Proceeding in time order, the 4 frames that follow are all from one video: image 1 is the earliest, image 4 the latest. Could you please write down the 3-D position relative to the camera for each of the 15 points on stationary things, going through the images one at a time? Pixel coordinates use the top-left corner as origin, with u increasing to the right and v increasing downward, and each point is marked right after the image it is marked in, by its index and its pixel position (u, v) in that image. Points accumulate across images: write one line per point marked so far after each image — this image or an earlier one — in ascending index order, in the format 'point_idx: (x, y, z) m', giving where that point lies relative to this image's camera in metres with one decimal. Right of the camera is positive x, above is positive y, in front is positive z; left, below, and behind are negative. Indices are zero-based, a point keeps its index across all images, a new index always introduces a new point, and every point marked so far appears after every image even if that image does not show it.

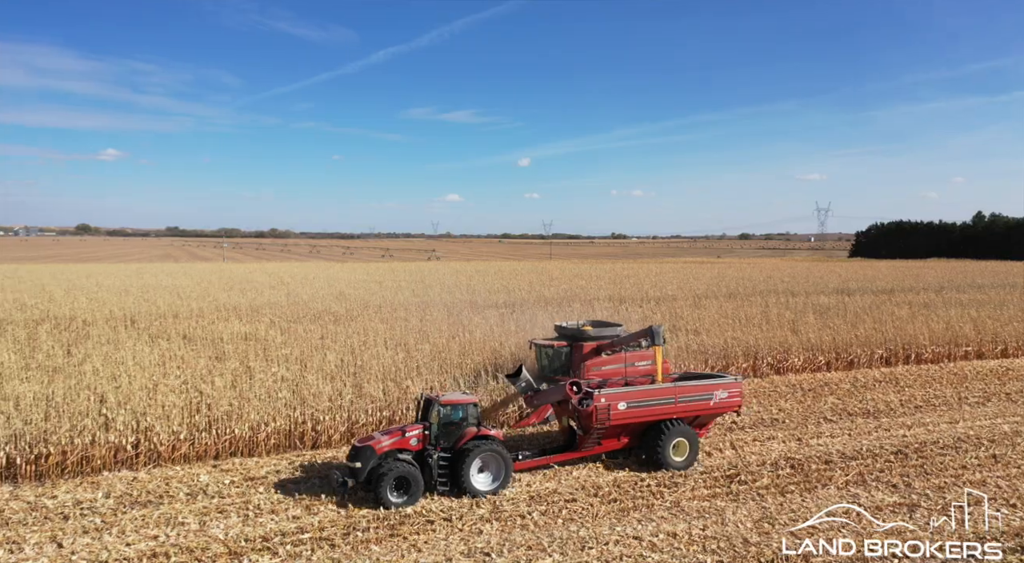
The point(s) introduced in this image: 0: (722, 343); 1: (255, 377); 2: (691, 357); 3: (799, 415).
0: (+4.4, -1.3, +15.5) m
1: (-4.0, -1.5, +11.3) m
2: (+3.6, -1.5, +14.7) m
3: (+4.3, -2.0, +10.9) m
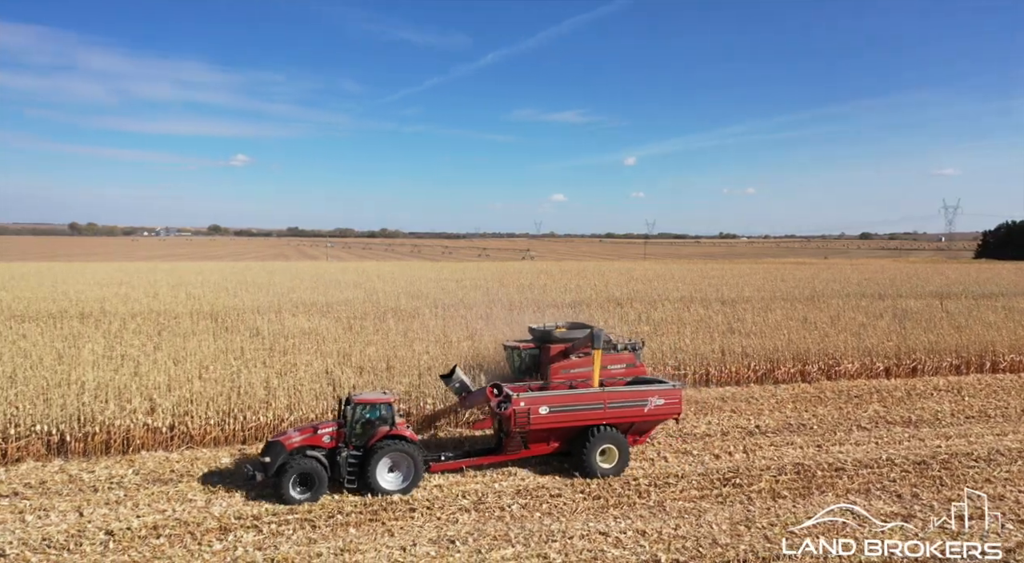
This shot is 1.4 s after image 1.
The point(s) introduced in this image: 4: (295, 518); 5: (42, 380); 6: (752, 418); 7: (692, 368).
0: (+5.4, -1.3, +15.1) m
1: (-3.5, -1.4, +11.9) m
2: (+4.4, -1.5, +14.4) m
3: (+4.6, -2.0, +10.5) m
4: (-1.9, -2.0, +6.3) m
5: (-7.4, -1.5, +11.5) m
6: (+3.5, -2.0, +10.6) m
7: (+3.4, -1.6, +13.9) m
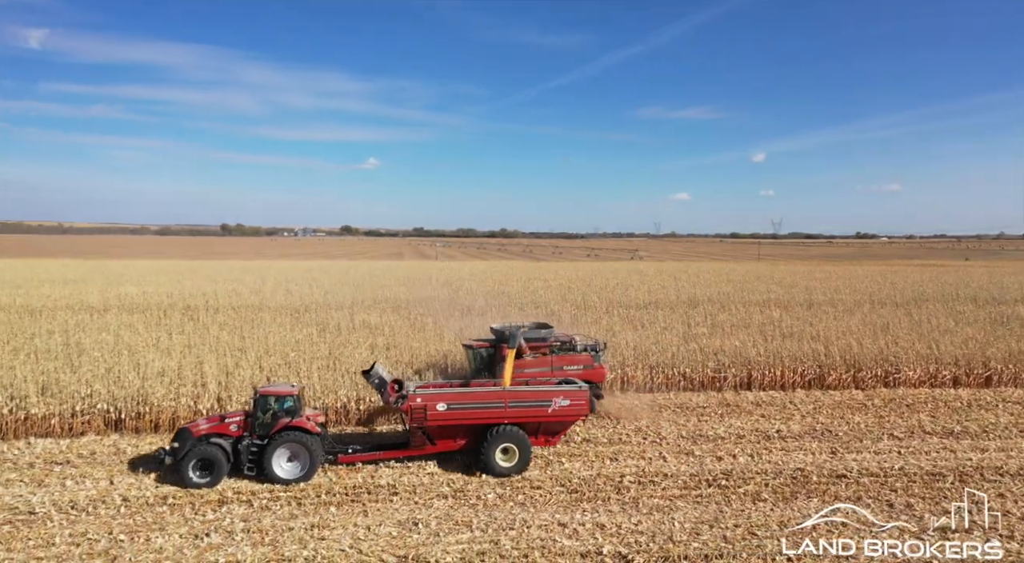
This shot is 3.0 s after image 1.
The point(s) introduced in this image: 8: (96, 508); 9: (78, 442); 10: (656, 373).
0: (+6.3, -1.4, +14.6) m
1: (-3.0, -1.4, +12.7) m
2: (+5.2, -1.5, +14.0) m
3: (+4.9, -2.1, +10.2) m
4: (-2.1, -2.0, +6.9) m
5: (-6.8, -1.5, +12.8) m
6: (+3.8, -2.0, +10.4) m
7: (+4.1, -1.6, +13.6) m
8: (-3.7, -2.0, +6.6) m
9: (-5.4, -2.0, +9.2) m
10: (+2.7, -1.7, +13.5) m
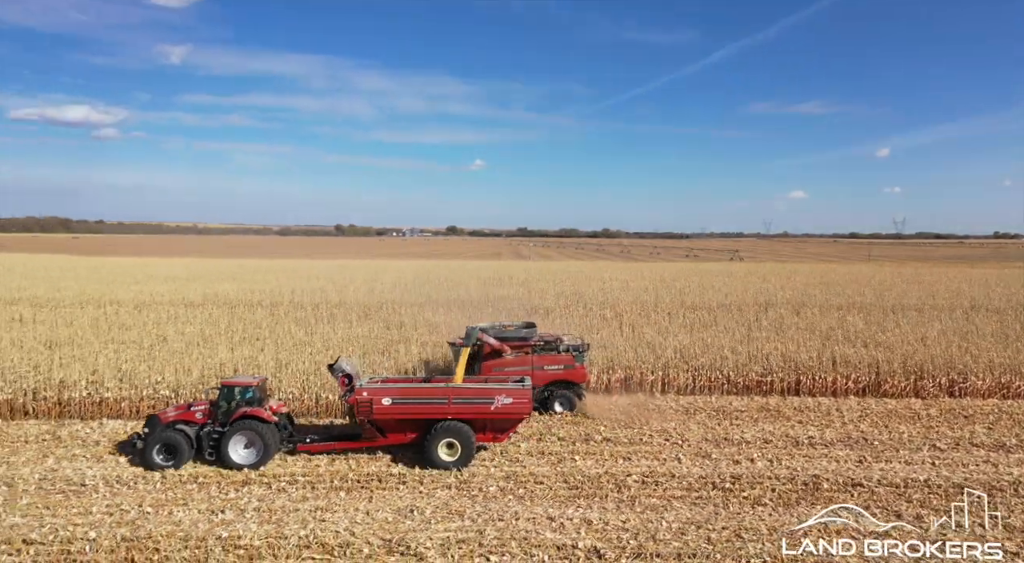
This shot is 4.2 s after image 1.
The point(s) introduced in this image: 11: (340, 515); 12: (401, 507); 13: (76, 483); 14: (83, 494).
0: (+7.2, -1.4, +14.0) m
1: (-2.2, -1.4, +13.3) m
2: (+6.1, -1.6, +13.6) m
3: (+5.2, -2.1, +9.8) m
4: (-2.1, -2.0, +7.4) m
5: (-6.0, -1.4, +13.9) m
6: (+4.2, -2.1, +10.1) m
7: (+5.0, -1.7, +13.3) m
8: (-3.7, -2.0, +7.3) m
9: (-5.1, -2.0, +10.1) m
10: (+3.5, -1.7, +13.4) m
11: (-1.5, -2.1, +6.5) m
12: (-1.0, -2.1, +6.7) m
13: (-4.4, -2.0, +7.4) m
14: (-4.1, -2.0, +7.0) m
